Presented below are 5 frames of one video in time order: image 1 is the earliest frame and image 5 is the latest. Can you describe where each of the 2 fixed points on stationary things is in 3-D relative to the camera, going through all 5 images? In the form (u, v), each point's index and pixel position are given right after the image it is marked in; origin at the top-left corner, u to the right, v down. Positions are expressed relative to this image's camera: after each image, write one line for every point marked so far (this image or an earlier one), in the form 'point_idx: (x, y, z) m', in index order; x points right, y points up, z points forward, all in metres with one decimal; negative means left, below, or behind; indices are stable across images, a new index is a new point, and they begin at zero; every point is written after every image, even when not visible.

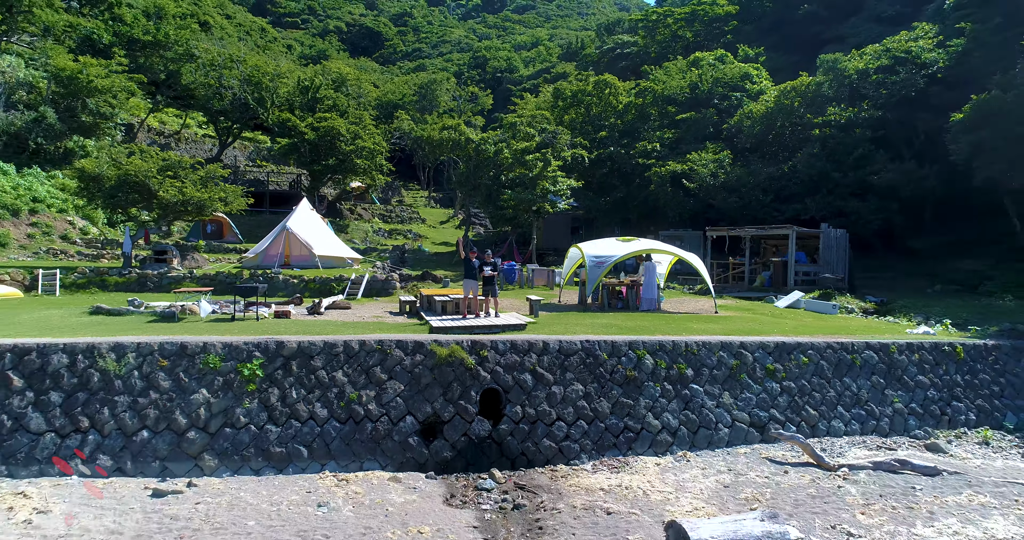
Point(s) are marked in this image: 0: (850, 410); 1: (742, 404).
0: (+3.9, -1.6, +7.9) m
1: (+2.6, -1.5, +7.7) m
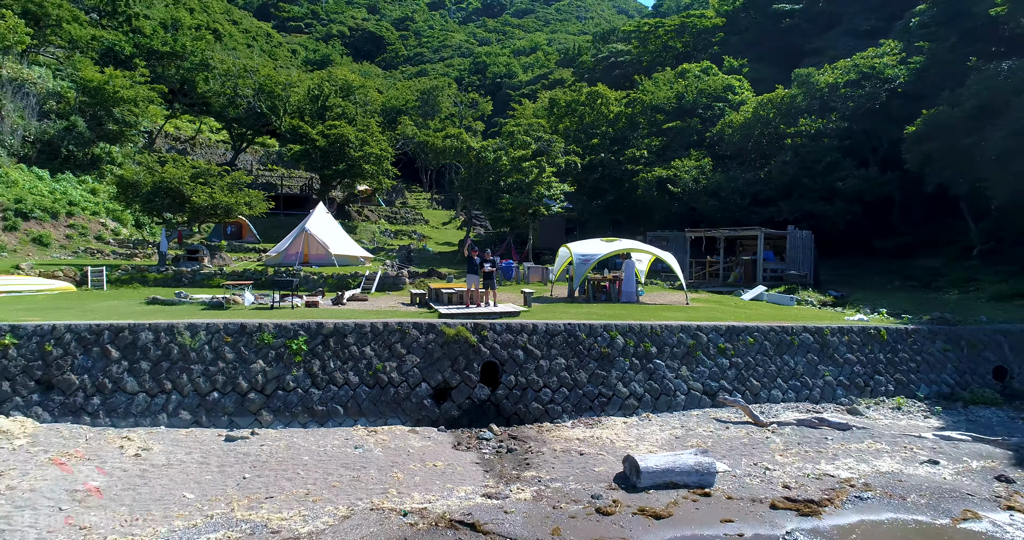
0: (+3.9, -1.5, +9.6) m
1: (+2.5, -1.4, +9.4) m
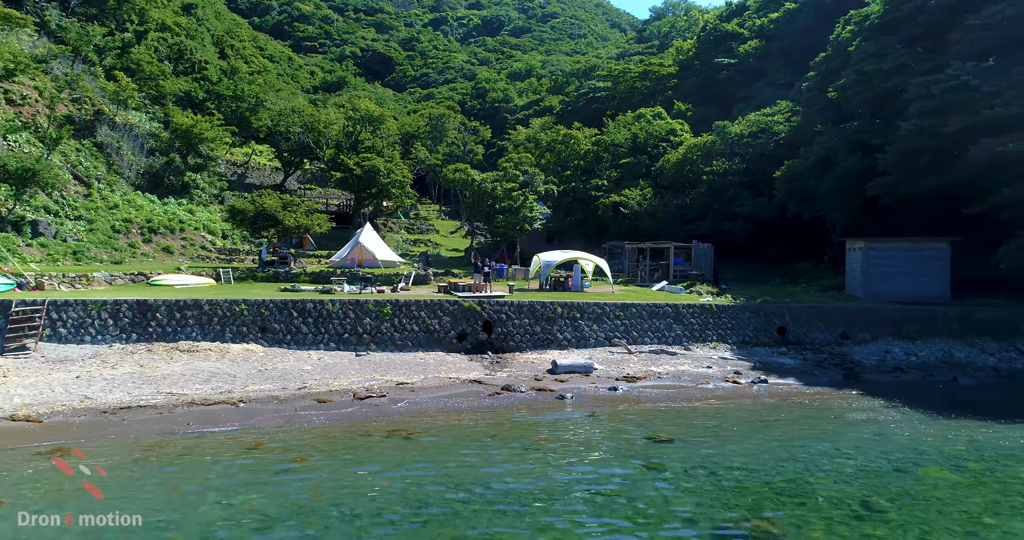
0: (+3.6, -1.6, +17.3) m
1: (+2.2, -1.4, +17.0) m
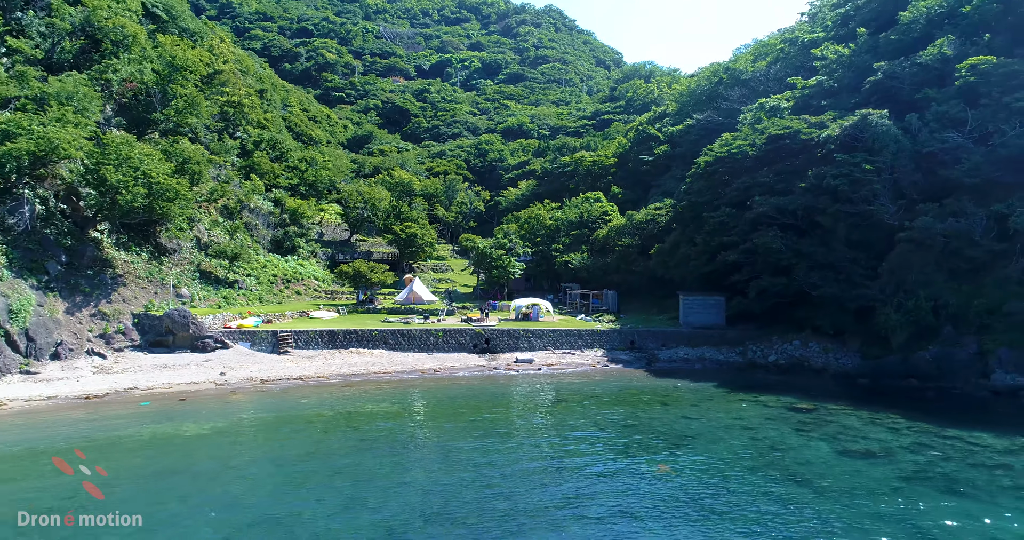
0: (+2.9, -3.8, +35.8) m
1: (+1.6, -3.7, +35.6) m
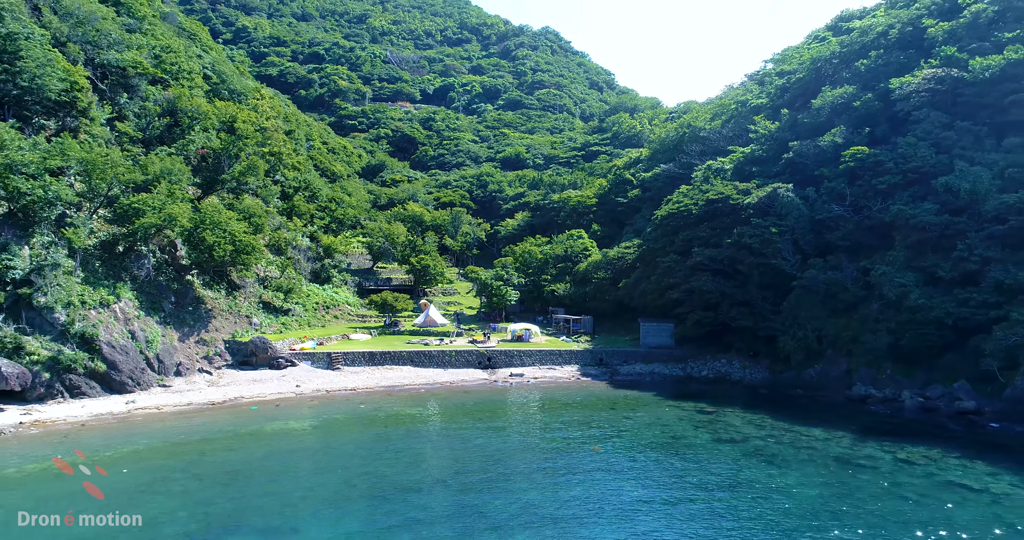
0: (+2.6, -6.1, +46.6) m
1: (+1.3, -6.0, +46.4) m
